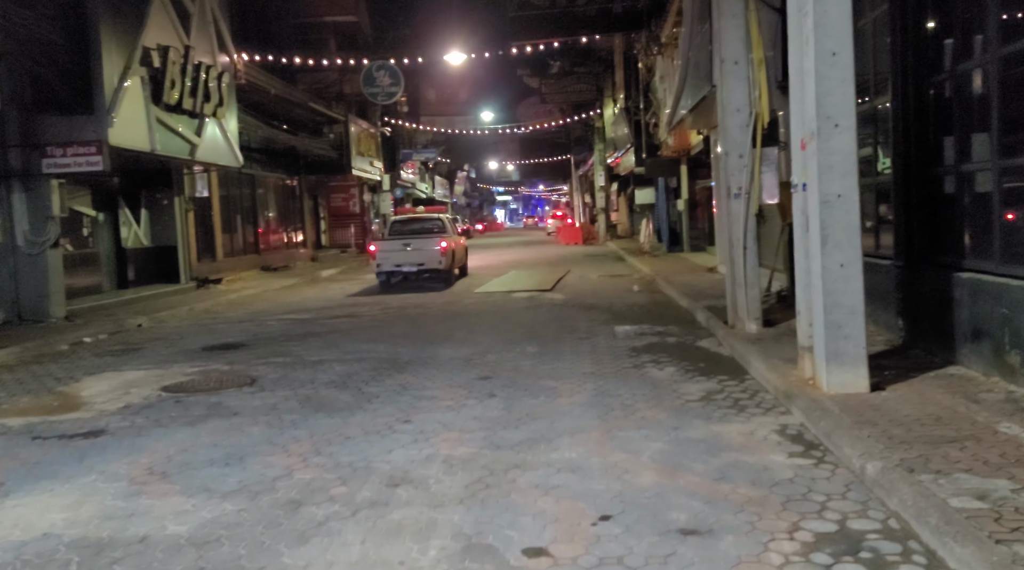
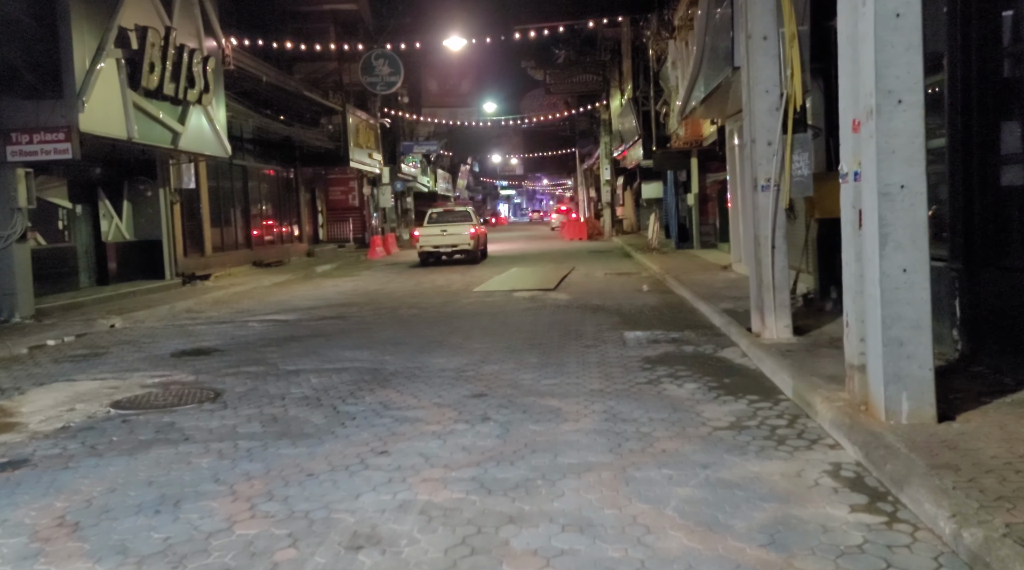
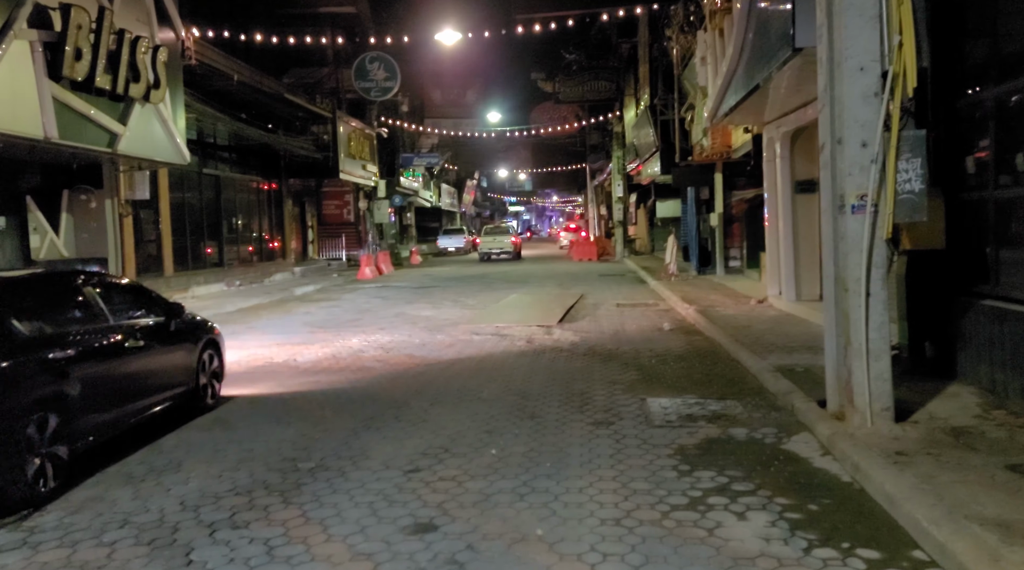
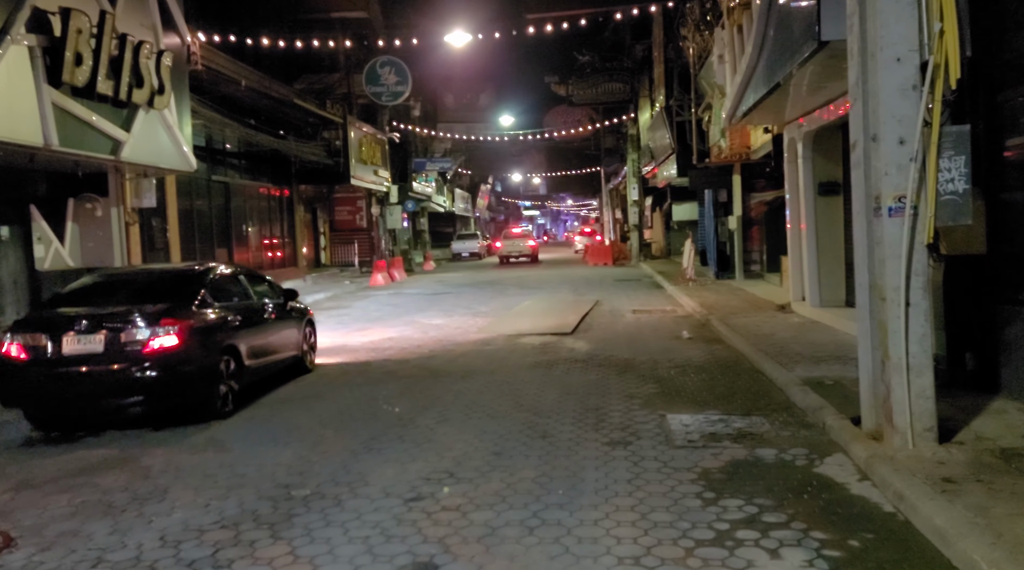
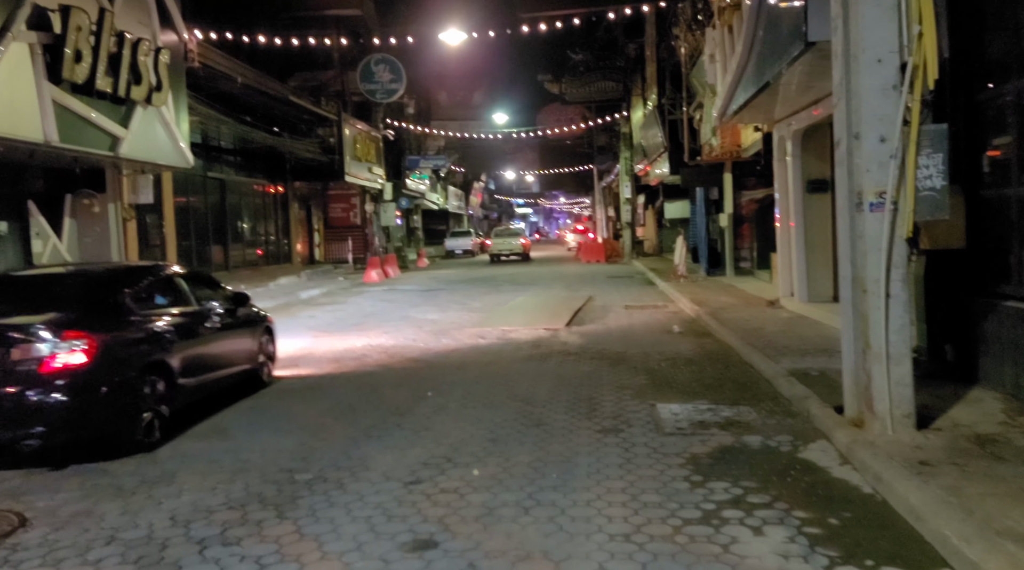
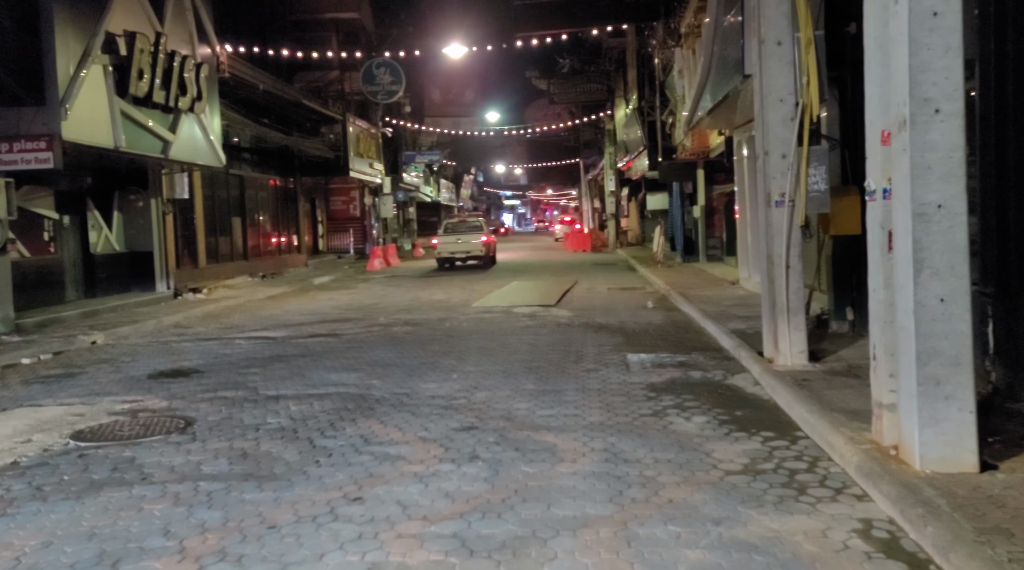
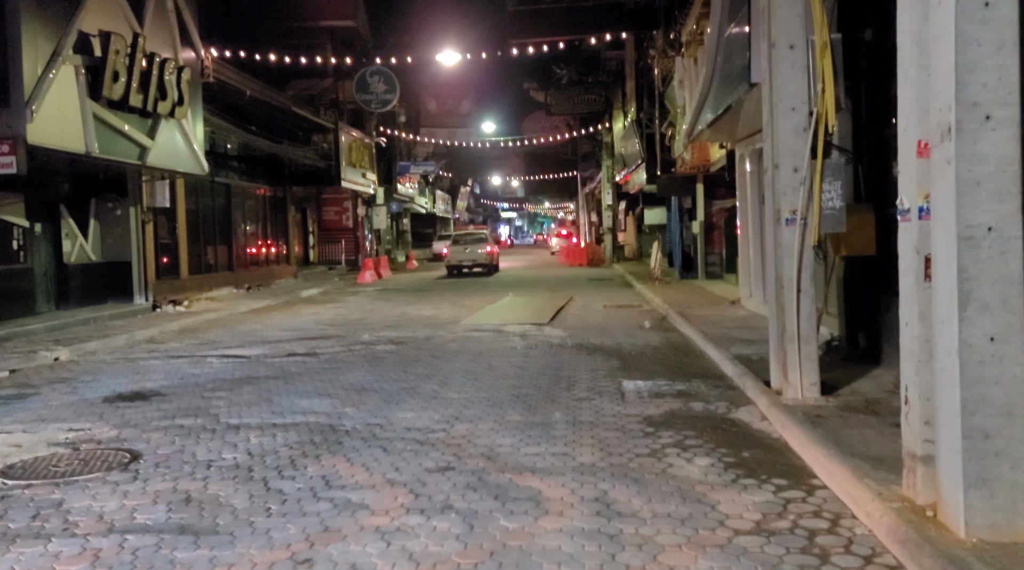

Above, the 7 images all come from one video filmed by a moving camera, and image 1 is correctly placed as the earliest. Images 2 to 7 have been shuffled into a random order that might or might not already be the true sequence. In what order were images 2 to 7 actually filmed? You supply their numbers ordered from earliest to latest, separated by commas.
2, 6, 7, 3, 5, 4
